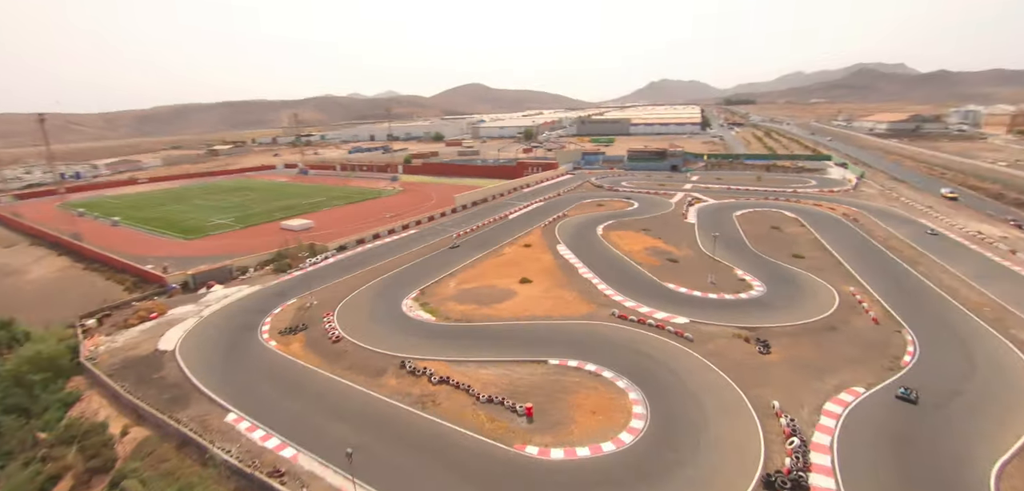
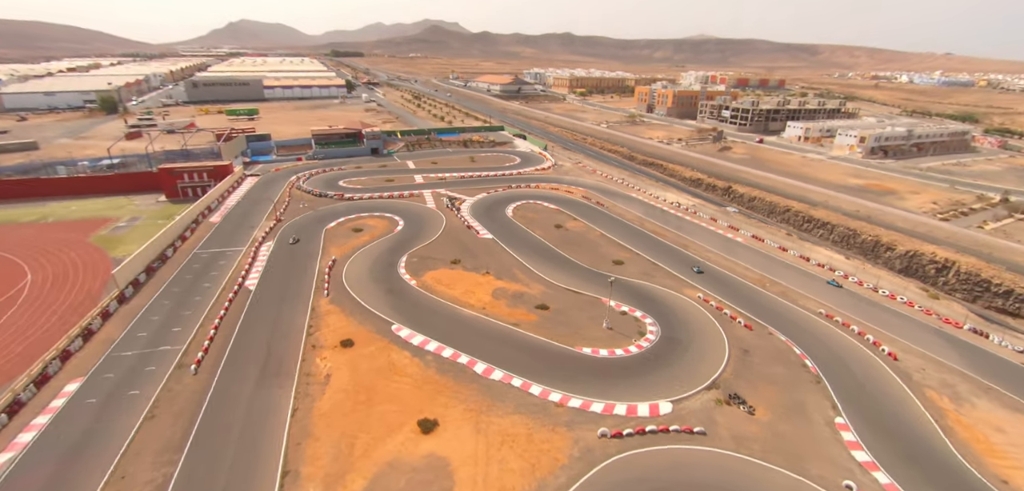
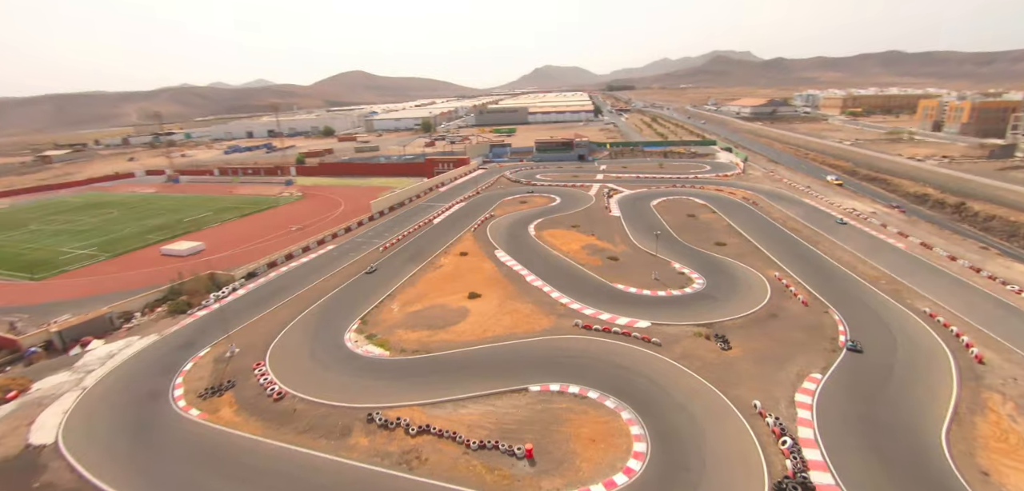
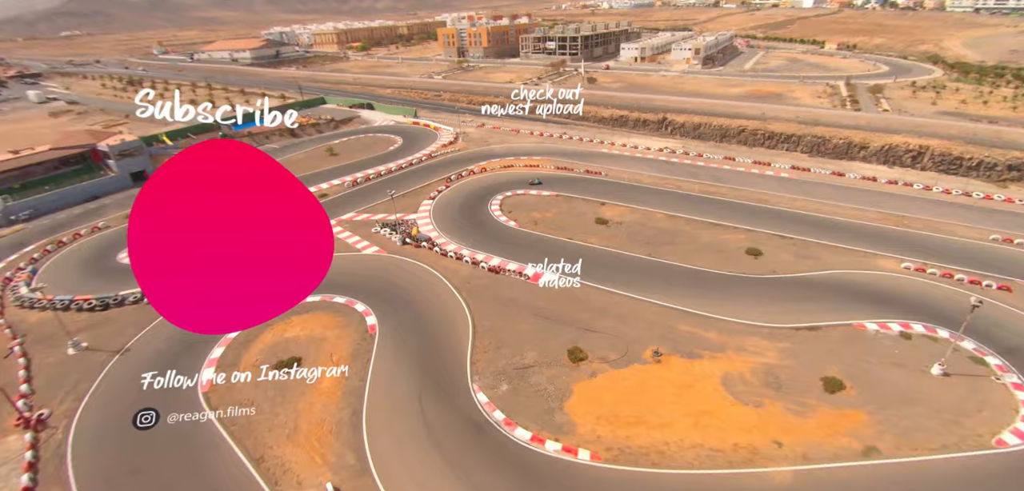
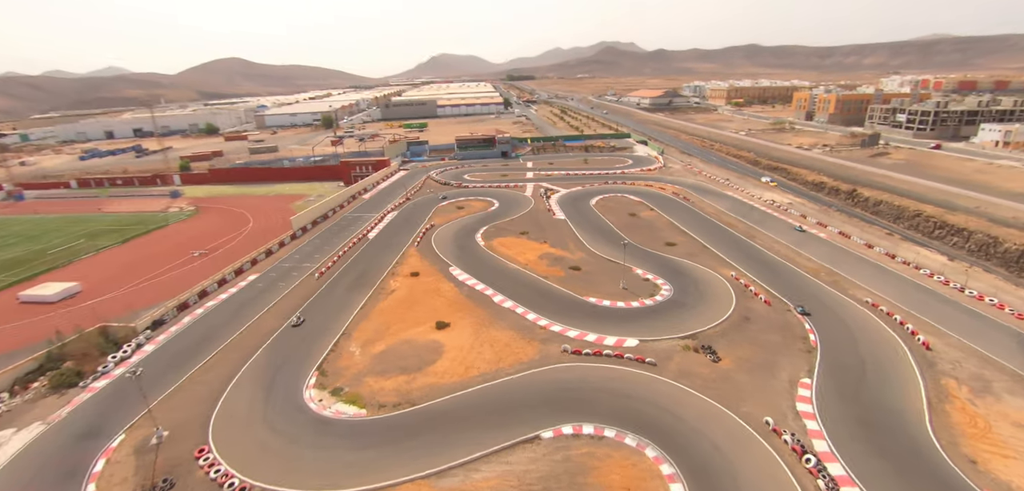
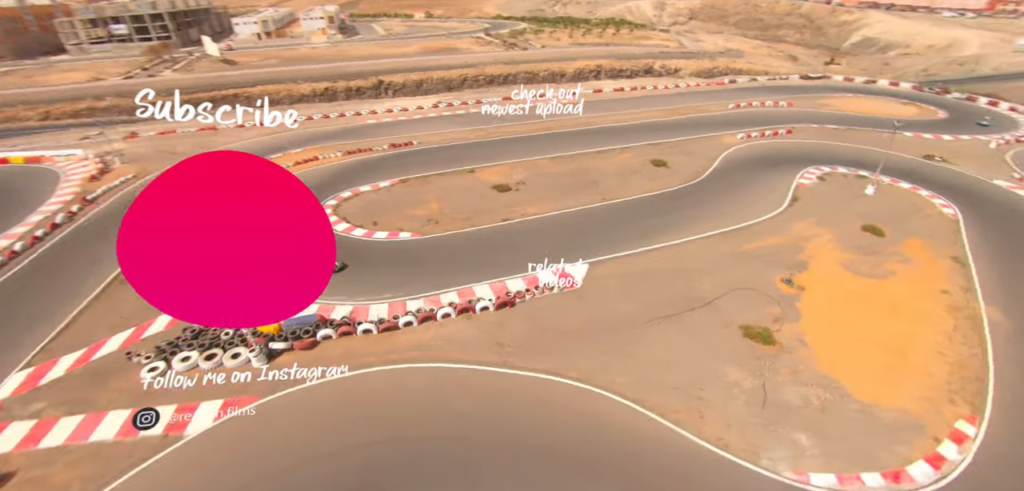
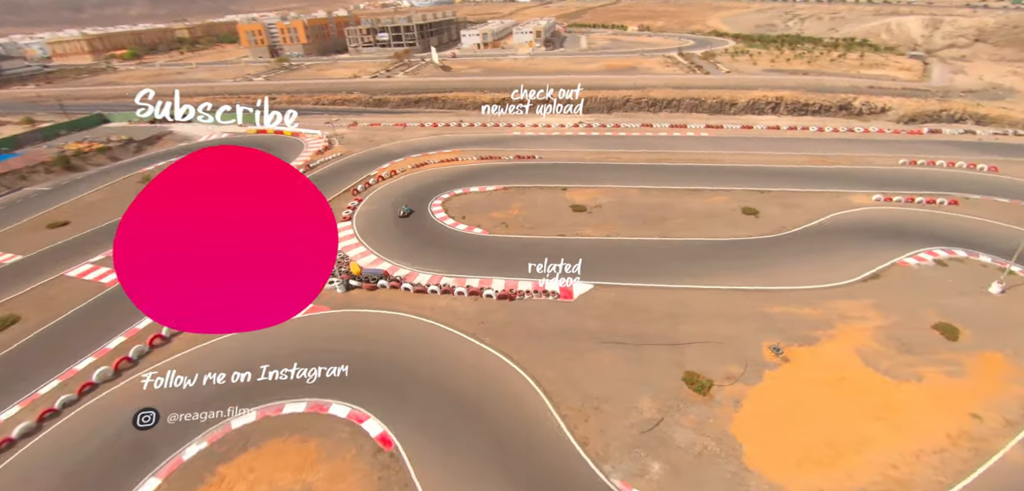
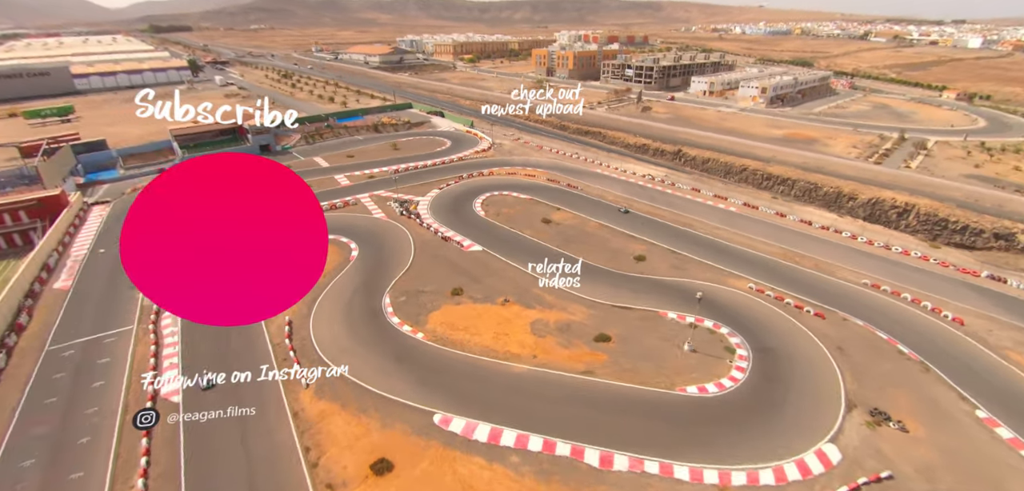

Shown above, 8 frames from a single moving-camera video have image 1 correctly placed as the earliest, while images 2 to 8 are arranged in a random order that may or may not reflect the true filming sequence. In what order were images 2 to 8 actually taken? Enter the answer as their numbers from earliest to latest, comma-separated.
3, 5, 2, 8, 4, 7, 6
